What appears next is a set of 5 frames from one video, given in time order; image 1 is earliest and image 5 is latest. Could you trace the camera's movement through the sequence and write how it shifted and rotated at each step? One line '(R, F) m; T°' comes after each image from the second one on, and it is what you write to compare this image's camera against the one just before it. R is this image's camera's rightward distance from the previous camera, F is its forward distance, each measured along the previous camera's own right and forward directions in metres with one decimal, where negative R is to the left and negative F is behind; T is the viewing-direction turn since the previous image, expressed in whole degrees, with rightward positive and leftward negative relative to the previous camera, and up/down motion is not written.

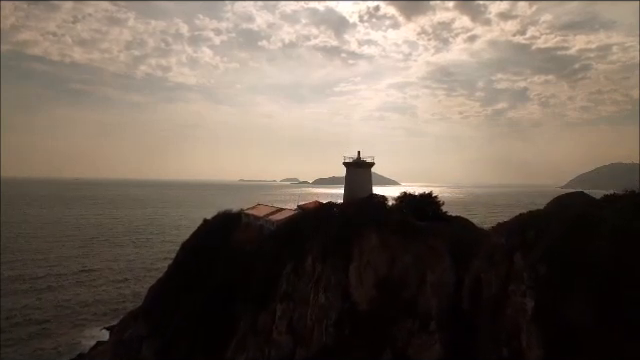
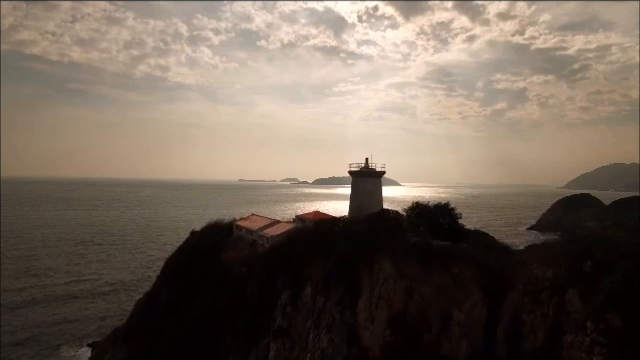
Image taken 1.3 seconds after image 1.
(-0.6, +1.1) m; 0°
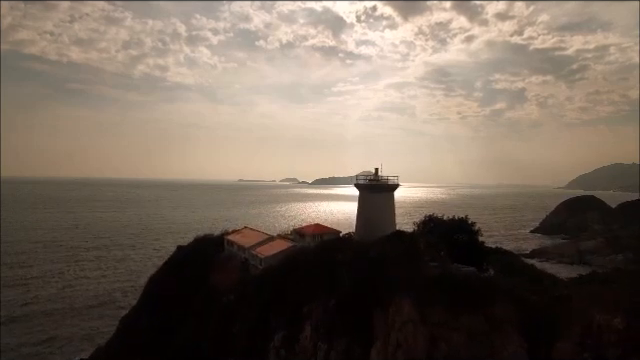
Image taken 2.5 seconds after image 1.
(-1.0, +0.2) m; 0°
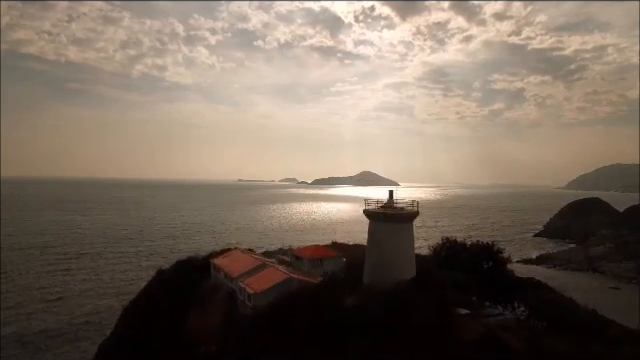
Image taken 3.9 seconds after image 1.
(-1.0, +0.5) m; 0°
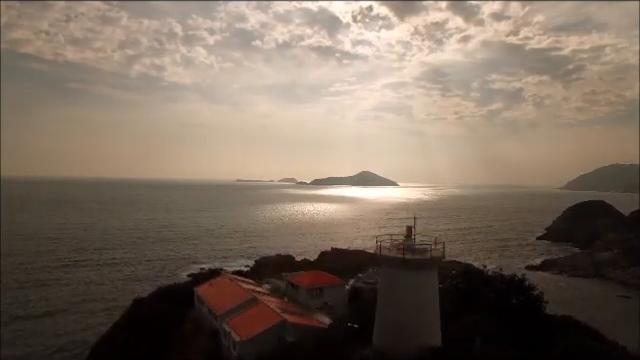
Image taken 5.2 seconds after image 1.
(0.0, +1.5) m; 0°
